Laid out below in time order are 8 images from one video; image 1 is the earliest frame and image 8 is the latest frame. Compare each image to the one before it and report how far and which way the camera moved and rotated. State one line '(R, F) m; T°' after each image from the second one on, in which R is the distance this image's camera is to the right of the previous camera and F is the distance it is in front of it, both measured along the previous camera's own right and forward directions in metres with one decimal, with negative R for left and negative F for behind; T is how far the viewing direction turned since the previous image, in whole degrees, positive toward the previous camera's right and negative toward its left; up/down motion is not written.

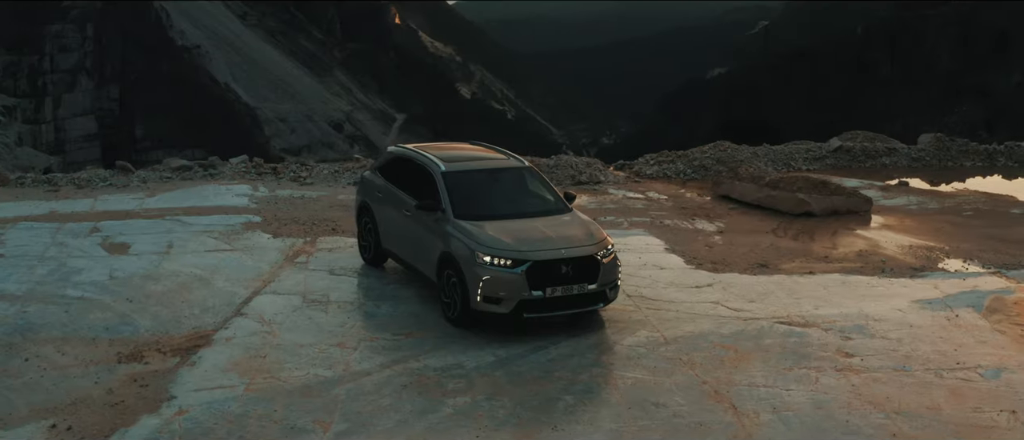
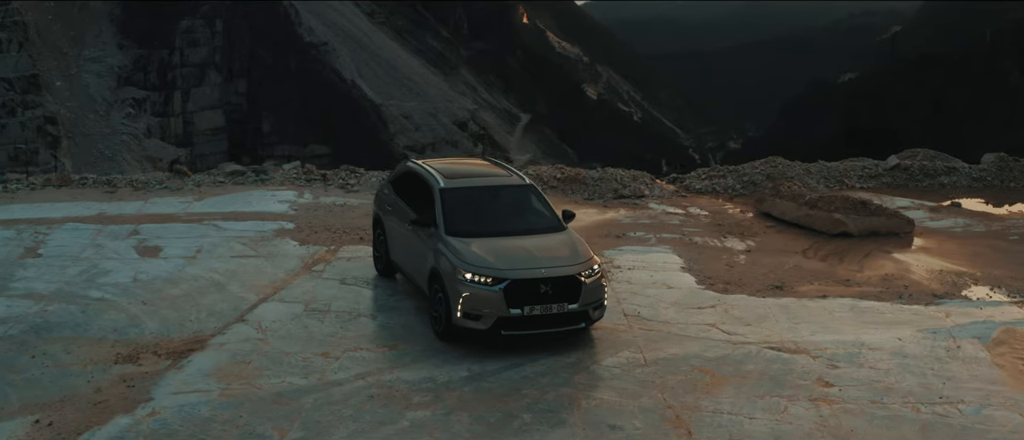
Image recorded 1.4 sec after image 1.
(+1.0, -0.1) m; -6°
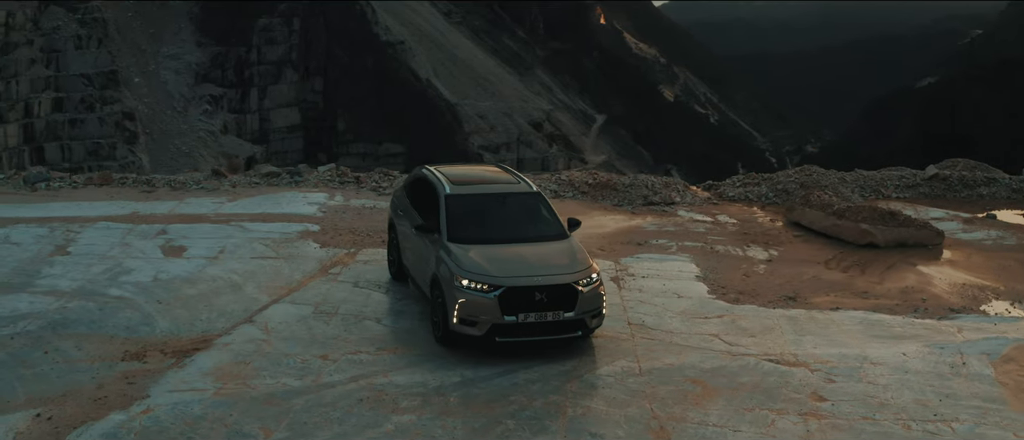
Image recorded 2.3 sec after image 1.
(+0.6, -0.1) m; -4°
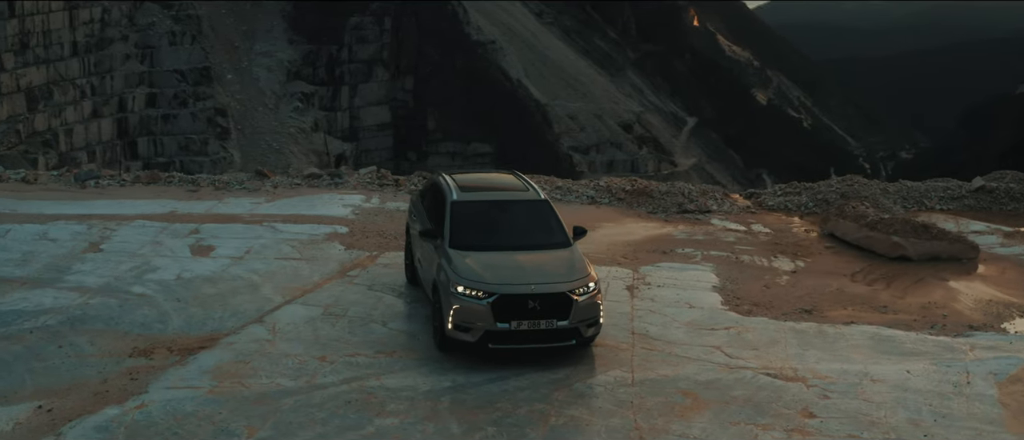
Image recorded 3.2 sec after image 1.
(+0.7, -0.1) m; -4°
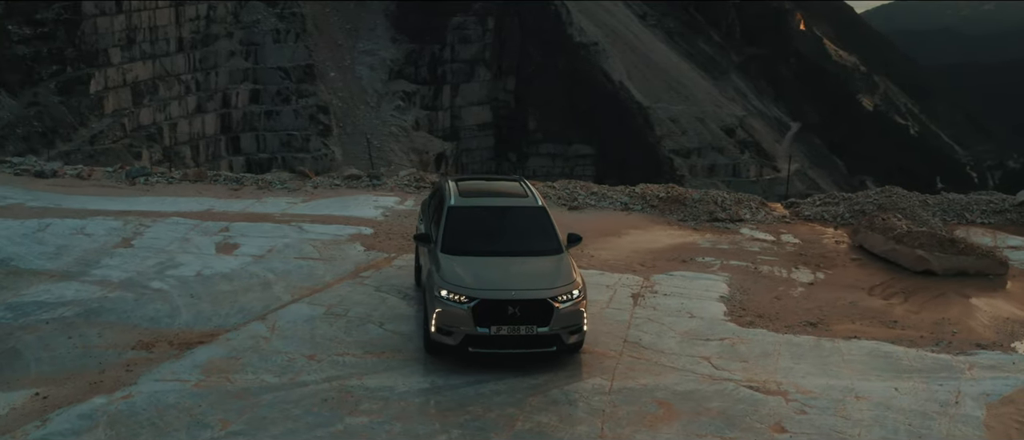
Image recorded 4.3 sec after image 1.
(+0.9, -0.1) m; -5°
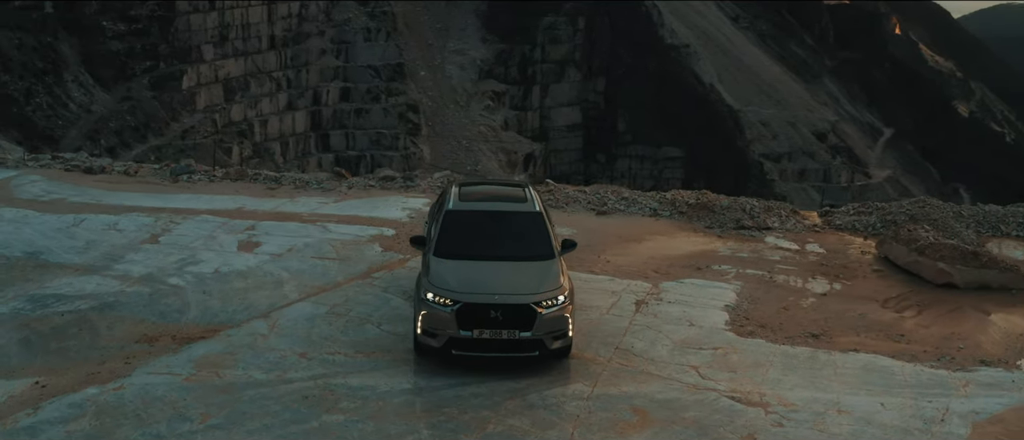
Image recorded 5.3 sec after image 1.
(+0.8, -0.1) m; -4°
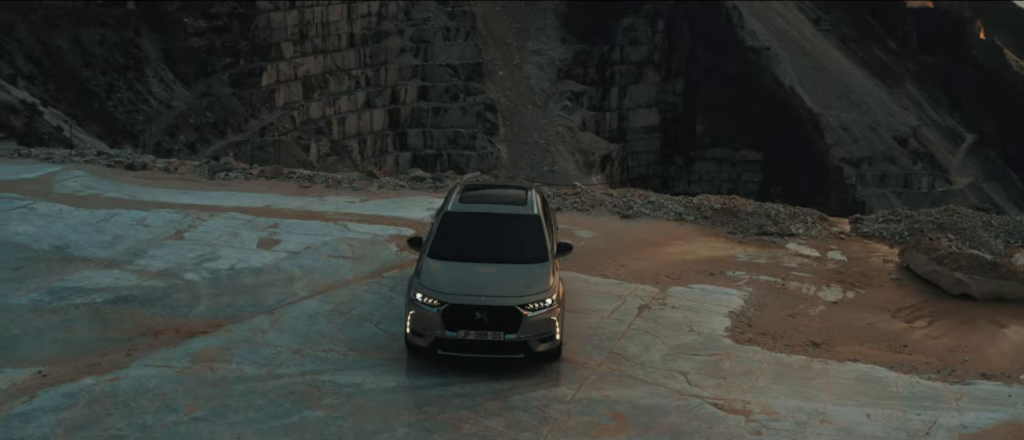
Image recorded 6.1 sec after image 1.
(+0.7, -0.1) m; -4°
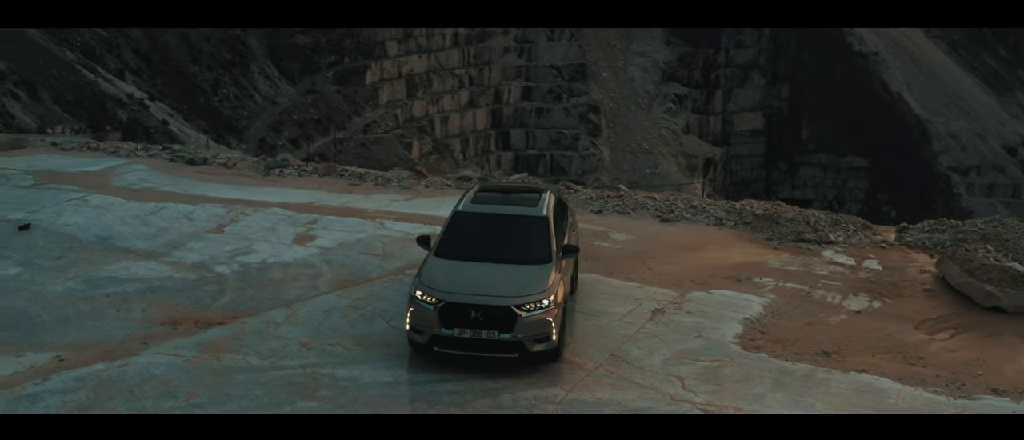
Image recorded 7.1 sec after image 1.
(+0.9, -0.1) m; -5°
